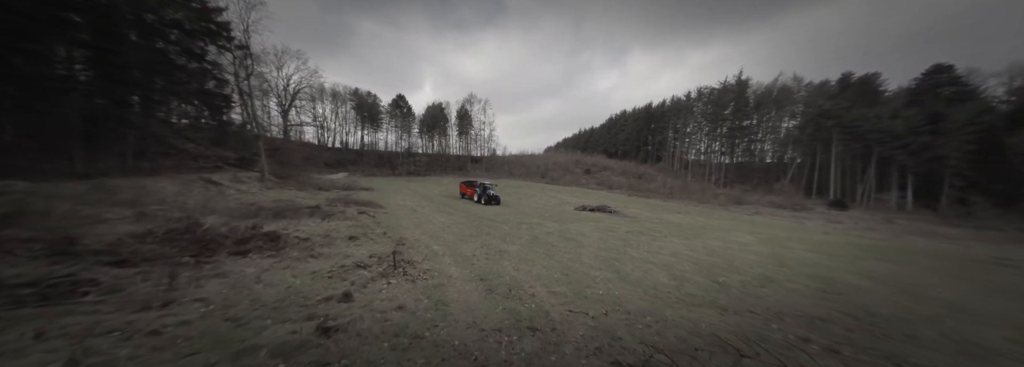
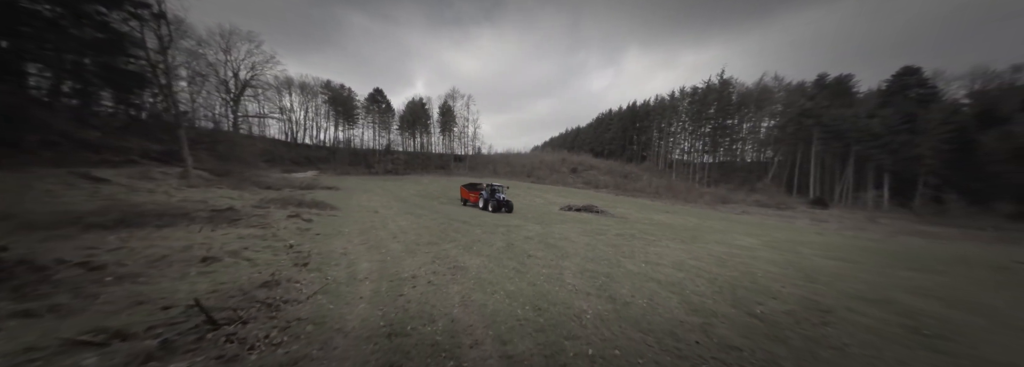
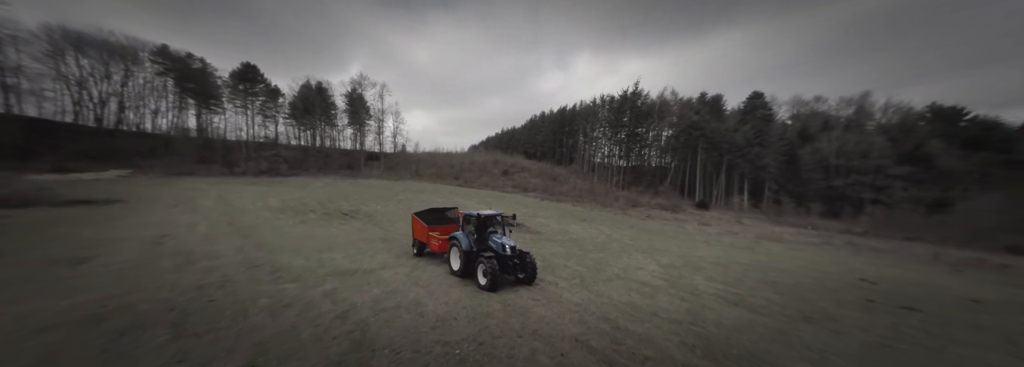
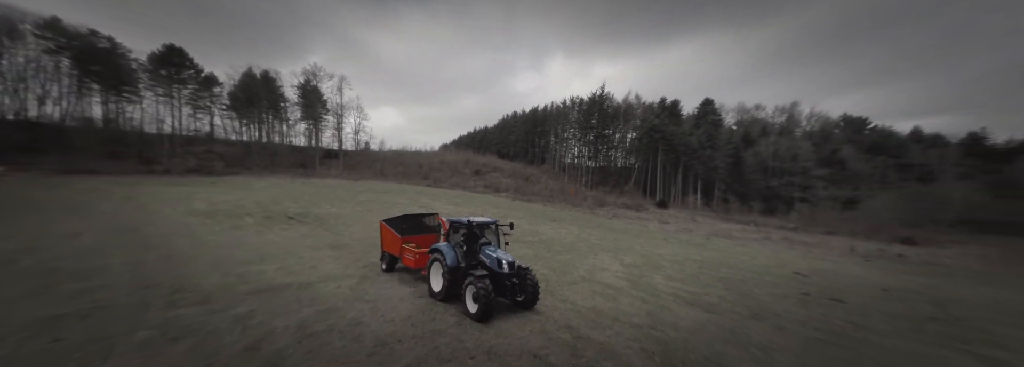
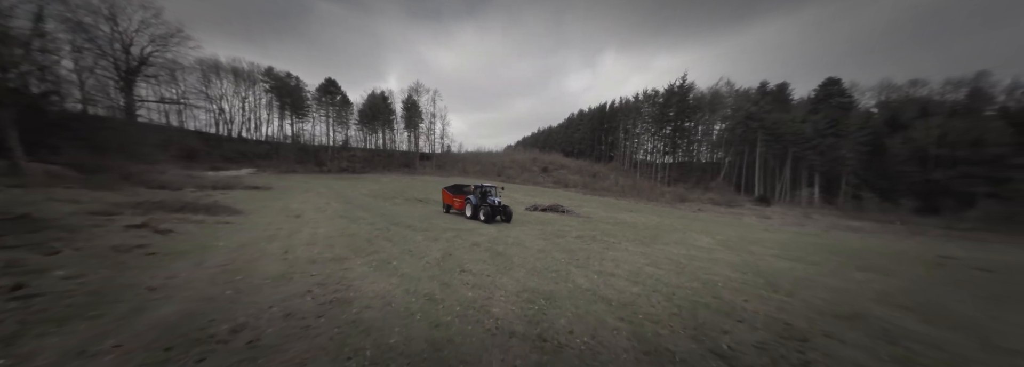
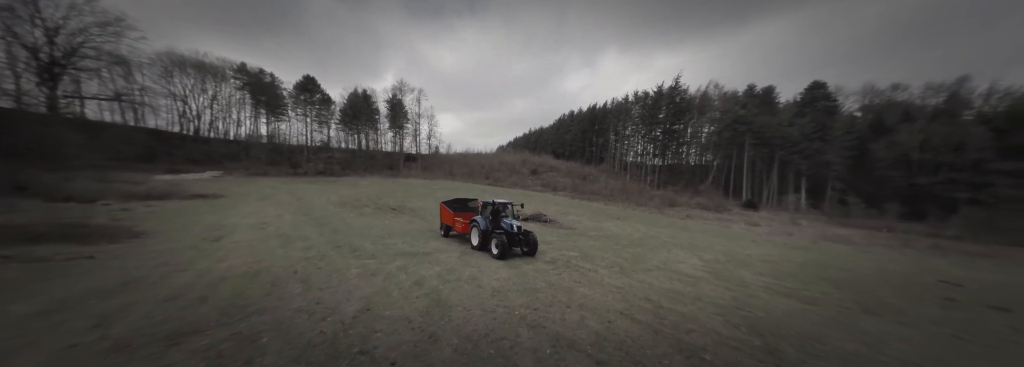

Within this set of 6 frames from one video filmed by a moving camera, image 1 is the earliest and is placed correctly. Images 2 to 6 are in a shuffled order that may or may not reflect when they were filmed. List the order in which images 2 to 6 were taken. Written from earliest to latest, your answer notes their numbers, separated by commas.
2, 5, 6, 3, 4
